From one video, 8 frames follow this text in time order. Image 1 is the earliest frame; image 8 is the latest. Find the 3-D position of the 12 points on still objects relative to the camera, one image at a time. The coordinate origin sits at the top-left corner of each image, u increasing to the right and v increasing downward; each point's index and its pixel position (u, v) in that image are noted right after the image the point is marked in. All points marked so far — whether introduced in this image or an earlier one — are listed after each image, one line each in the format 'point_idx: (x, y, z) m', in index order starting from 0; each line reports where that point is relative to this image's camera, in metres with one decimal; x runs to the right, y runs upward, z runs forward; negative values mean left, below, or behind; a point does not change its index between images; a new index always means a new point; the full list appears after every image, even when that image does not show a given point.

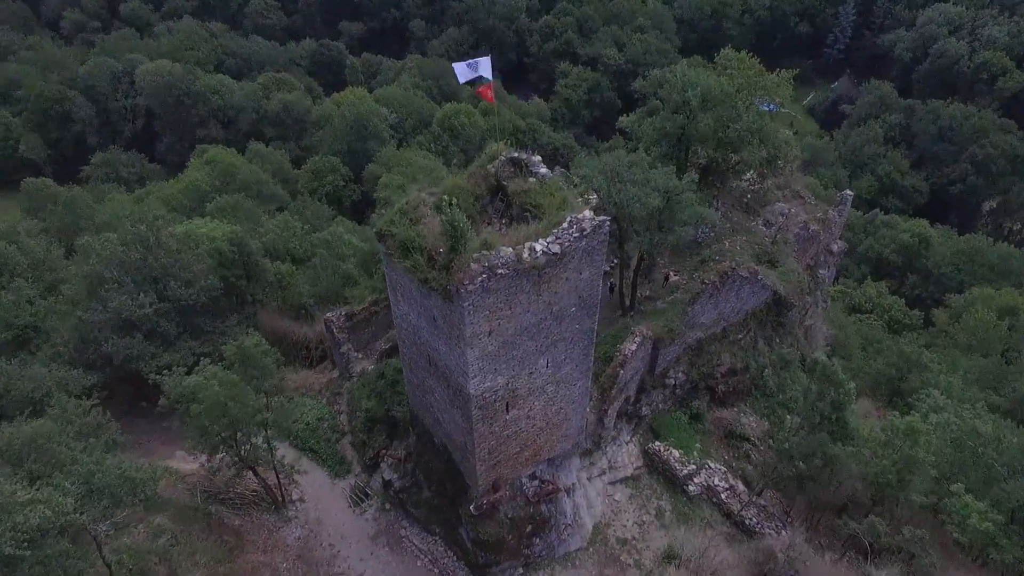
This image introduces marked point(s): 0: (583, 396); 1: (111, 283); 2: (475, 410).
0: (+1.8, -2.7, +15.8) m
1: (-12.4, +0.1, +19.8) m
2: (-0.8, -2.5, +13.4) m
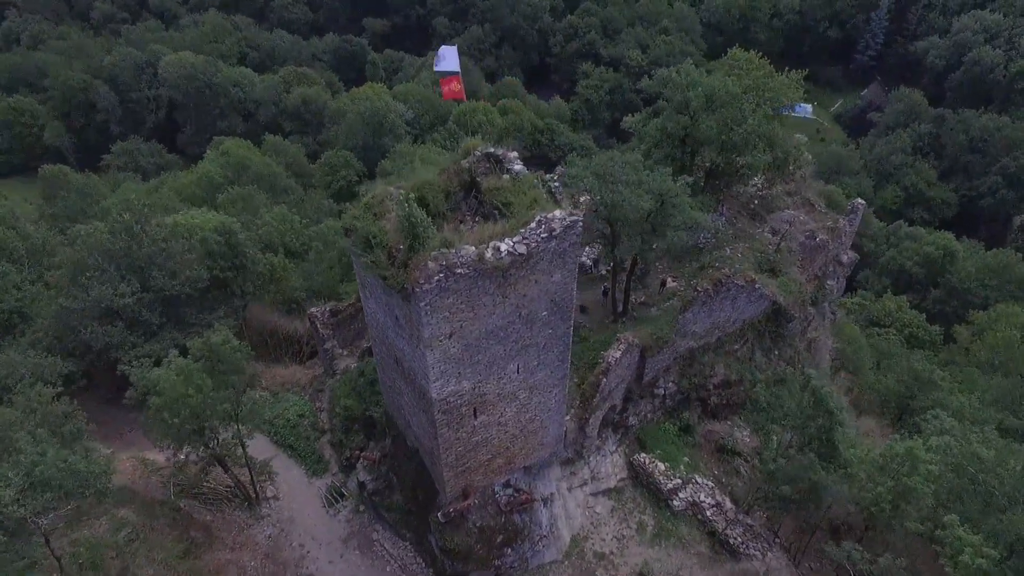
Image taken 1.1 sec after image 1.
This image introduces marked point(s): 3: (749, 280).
0: (+1.1, -2.8, +15.2) m
1: (-12.8, +0.5, +19.7) m
2: (-1.5, -2.5, +12.9) m
3: (+7.0, +0.2, +19.3) m
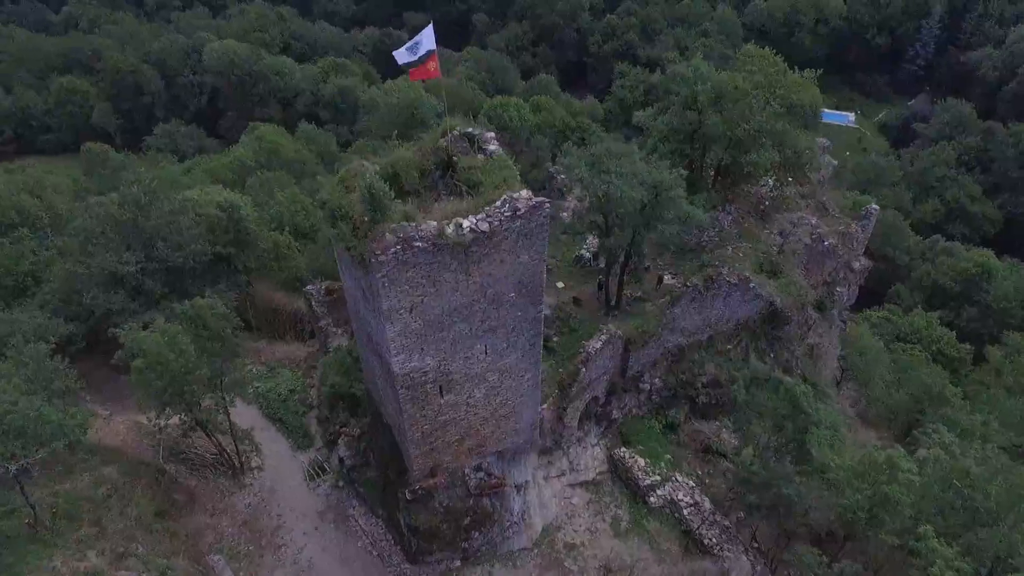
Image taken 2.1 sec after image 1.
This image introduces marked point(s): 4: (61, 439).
0: (+0.5, -2.4, +15.1) m
1: (-13.0, +1.5, +20.4) m
2: (-2.2, -2.0, +13.0) m
3: (+6.7, +0.3, +19.0) m
4: (-9.7, -3.2, +13.8) m
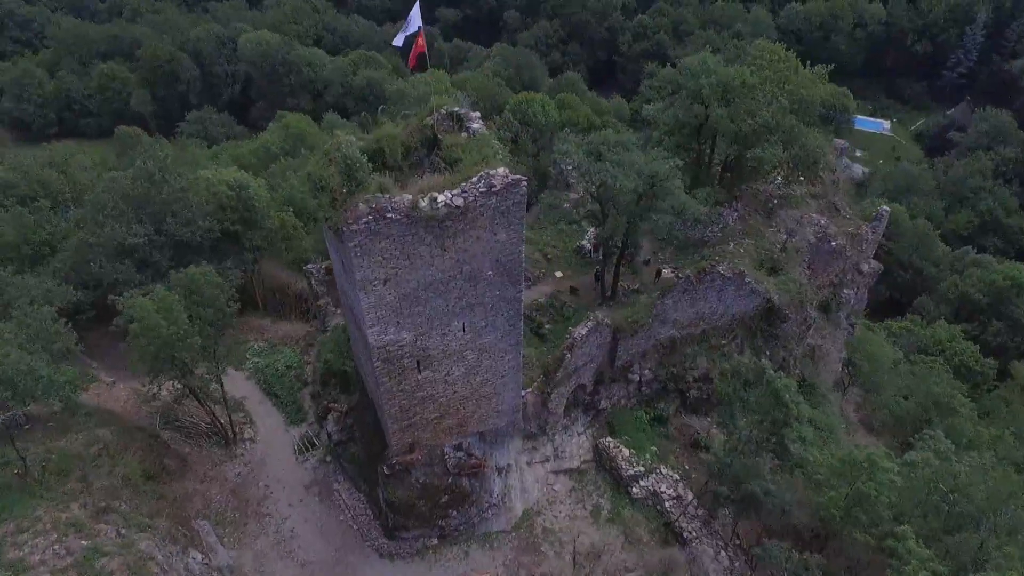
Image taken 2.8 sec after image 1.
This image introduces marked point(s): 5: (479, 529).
0: (+0.1, -2.0, +15.2) m
1: (-13.0, +2.5, +21.0) m
2: (-2.8, -1.5, +13.2) m
3: (+6.6, +0.4, +18.7) m
4: (-10.2, -2.4, +14.3) m
5: (-0.8, -6.1, +16.2) m
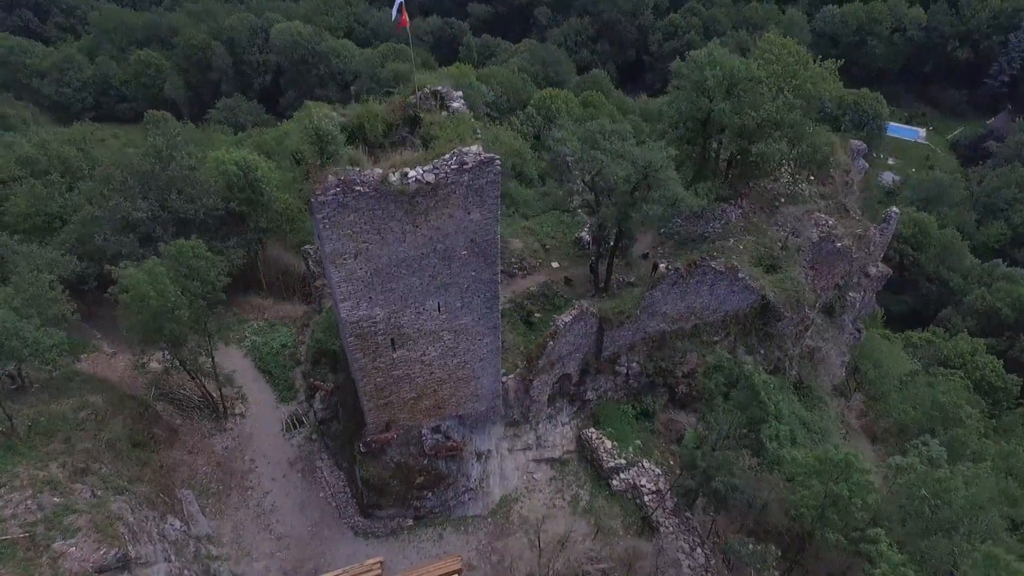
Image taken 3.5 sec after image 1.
0: (-0.4, -1.6, +15.1) m
1: (-13.1, +3.4, +21.5) m
2: (-3.3, -1.0, +13.2) m
3: (+6.3, +0.6, +18.4) m
4: (-10.8, -1.6, +14.6) m
5: (-1.4, -5.7, +16.2) m
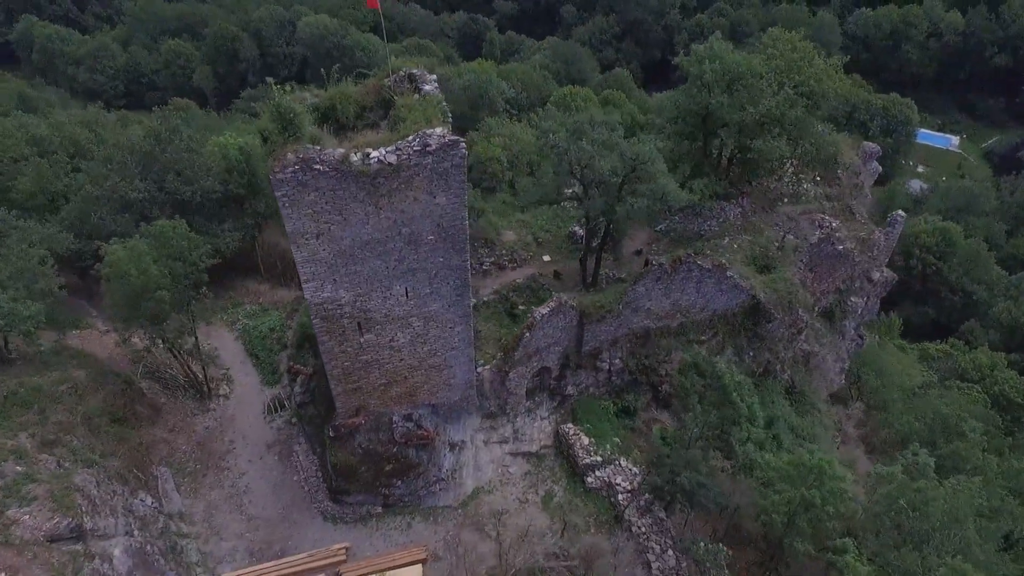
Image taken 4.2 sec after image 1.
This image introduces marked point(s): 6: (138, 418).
0: (-1.1, -1.3, +15.0) m
1: (-13.3, +4.1, +21.8) m
2: (-4.0, -0.6, +13.2) m
3: (+5.8, +0.6, +18.0) m
4: (-11.4, -1.0, +14.9) m
5: (-2.2, -5.4, +16.1) m
6: (-10.3, -3.6, +17.7) m
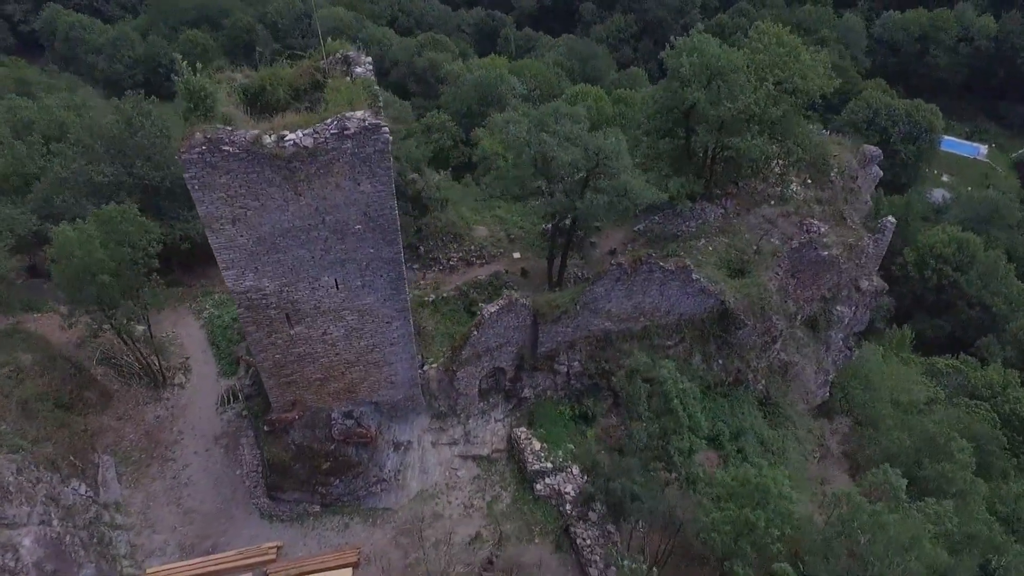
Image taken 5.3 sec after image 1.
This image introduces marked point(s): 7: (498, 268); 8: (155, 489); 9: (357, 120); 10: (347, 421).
0: (-2.4, -1.2, +14.3) m
1: (-14.2, +4.6, +21.6) m
2: (-5.3, -0.4, +12.6) m
3: (+4.7, +0.5, +17.1) m
4: (-12.7, -0.5, +14.6) m
5: (-3.6, -5.2, +15.5) m
6: (-11.6, -3.1, +17.4) m
7: (-0.4, +0.6, +19.8) m
8: (-9.1, -5.1, +16.4) m
9: (-2.6, +2.8, +10.9) m
10: (-3.9, -3.1, +15.1) m
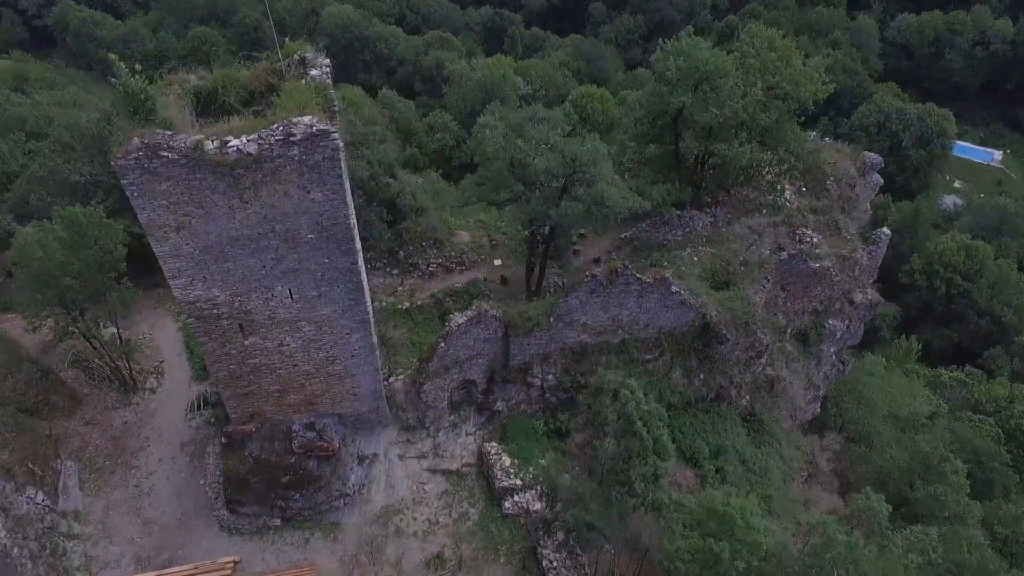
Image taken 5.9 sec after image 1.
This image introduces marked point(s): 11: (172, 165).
0: (-3.1, -1.4, +13.9) m
1: (-14.7, +4.6, +21.3) m
2: (-6.1, -0.6, +12.2) m
3: (+4.0, +0.2, +16.5) m
4: (-13.4, -0.5, +14.3) m
5: (-4.4, -5.4, +15.1) m
6: (-12.3, -3.2, +17.1) m
7: (-1.1, +0.4, +19.3) m
8: (-9.9, -5.2, +16.0) m
9: (-3.3, +2.6, +10.4) m
10: (-4.7, -3.3, +14.7) m
11: (-5.4, +2.0, +10.2) m
